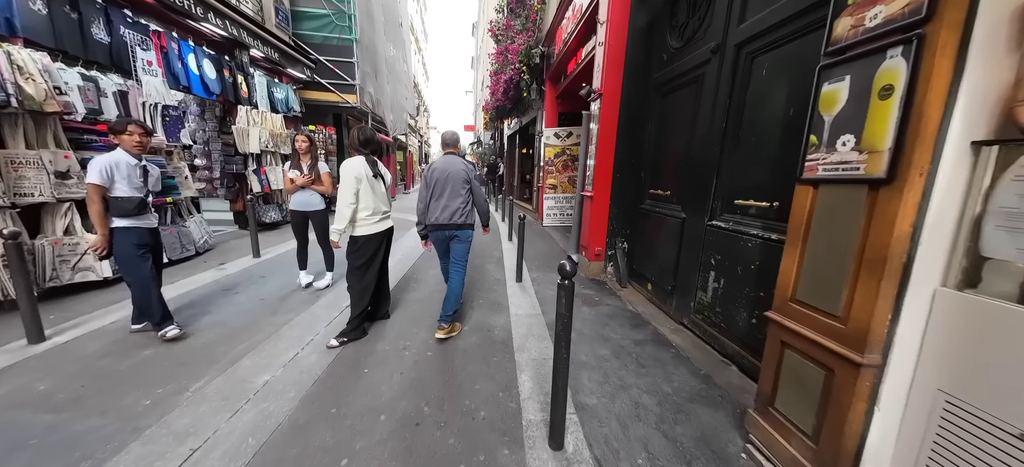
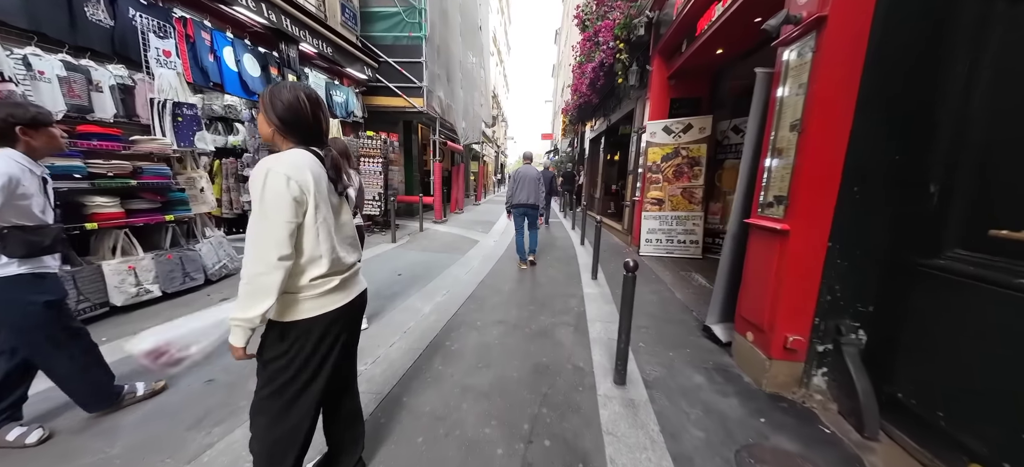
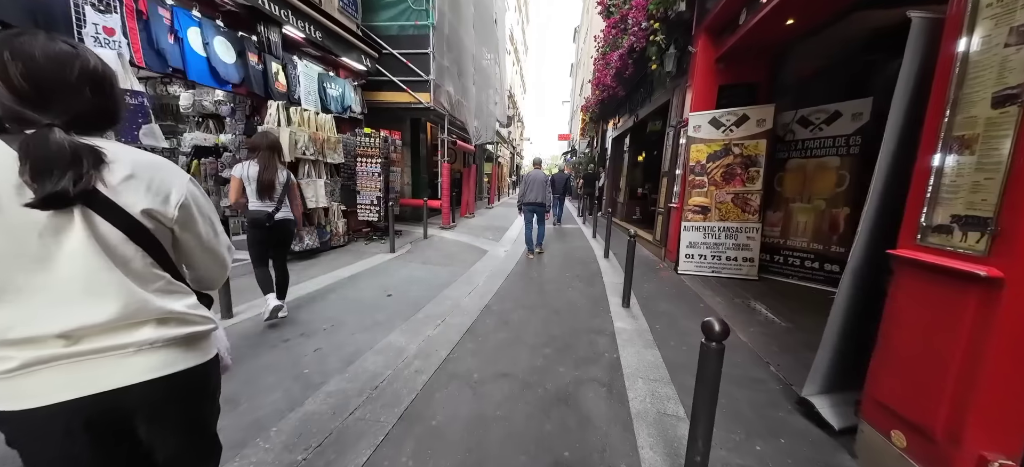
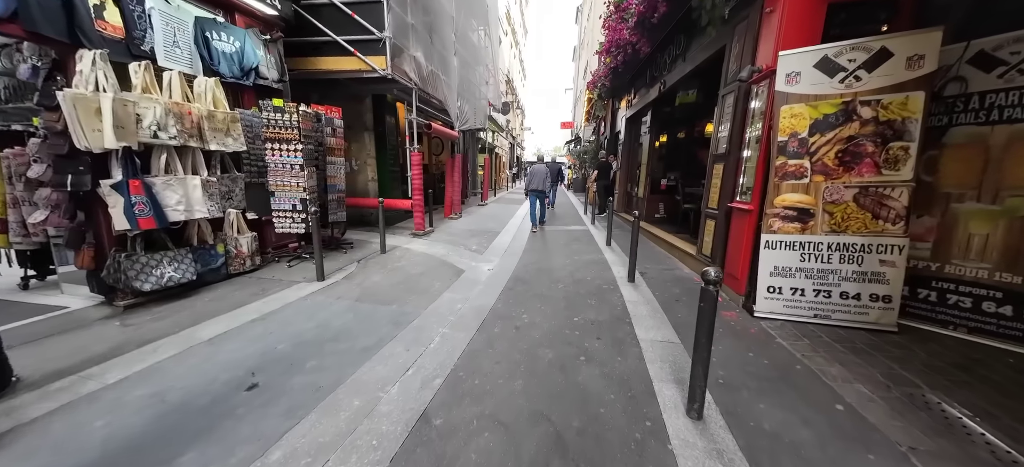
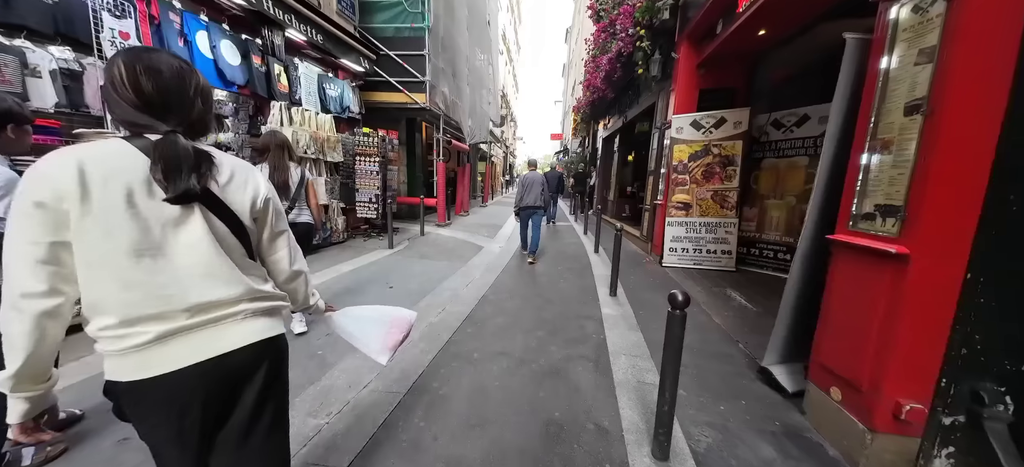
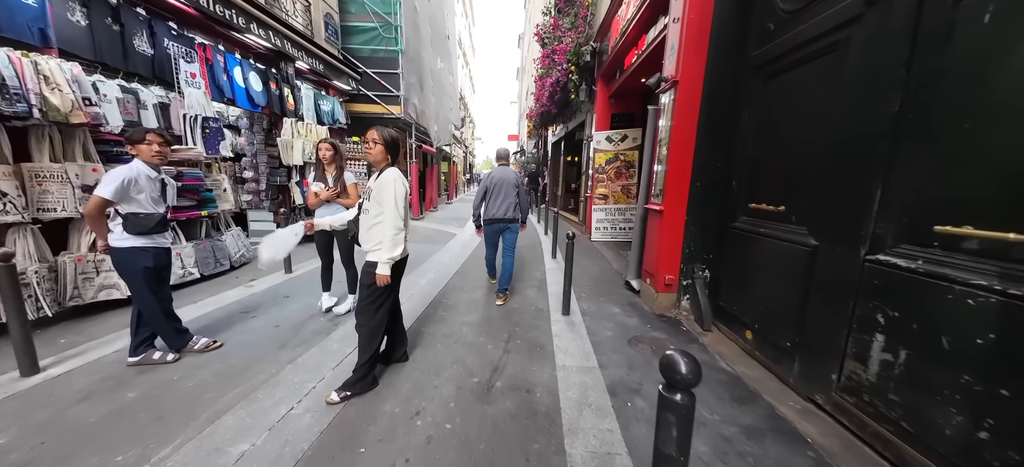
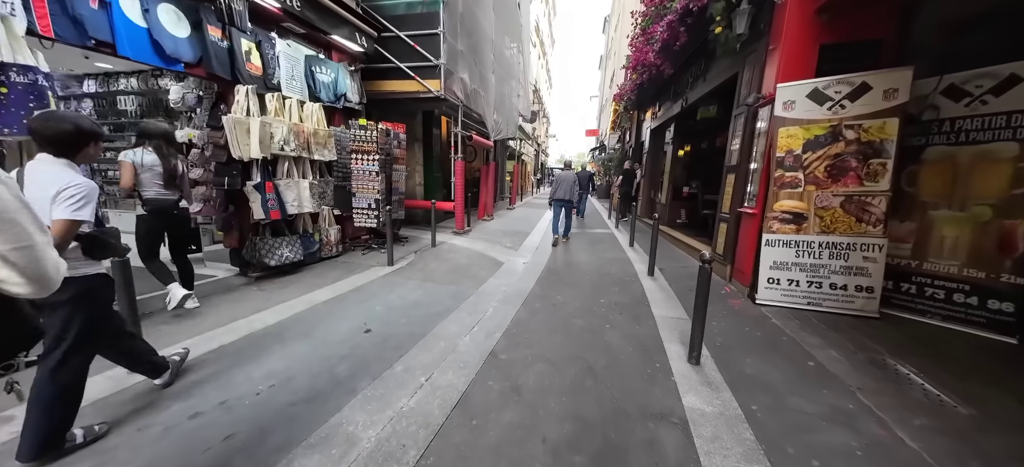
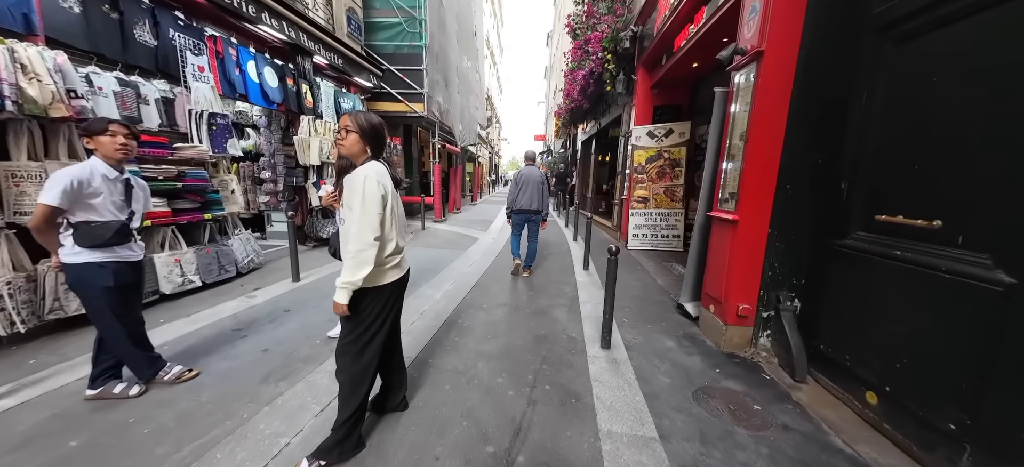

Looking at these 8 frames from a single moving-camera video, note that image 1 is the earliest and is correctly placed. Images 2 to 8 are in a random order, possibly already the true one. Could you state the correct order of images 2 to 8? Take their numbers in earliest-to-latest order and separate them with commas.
6, 8, 2, 5, 3, 7, 4
